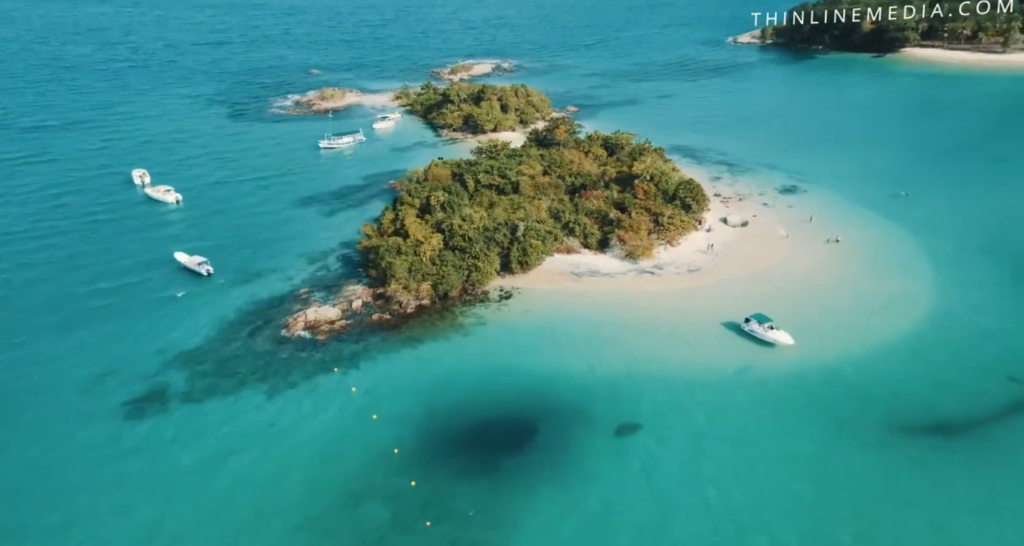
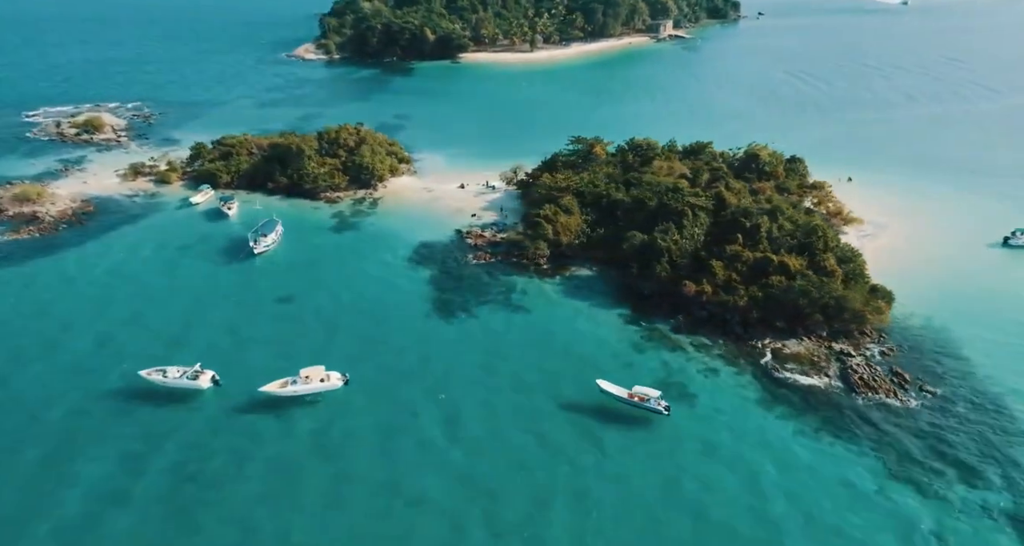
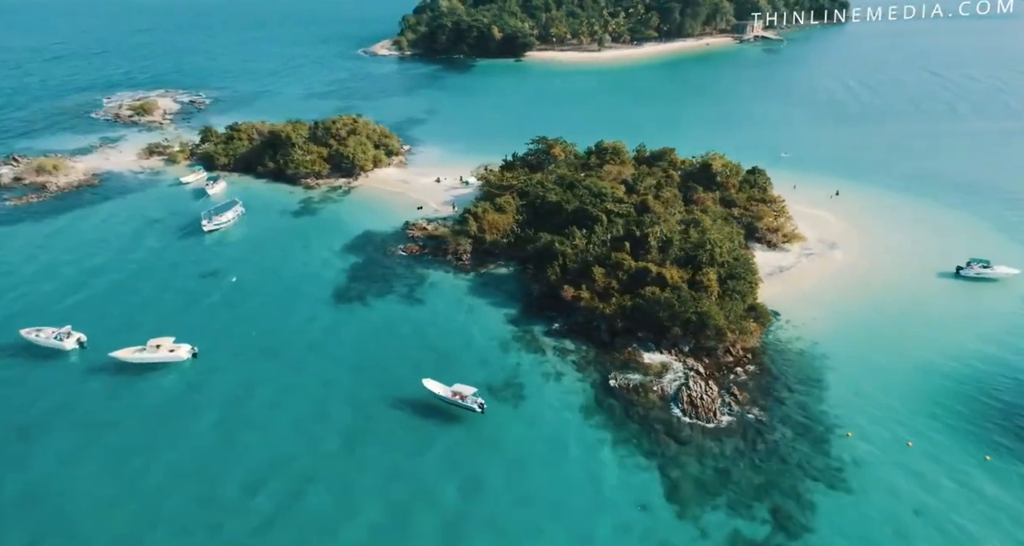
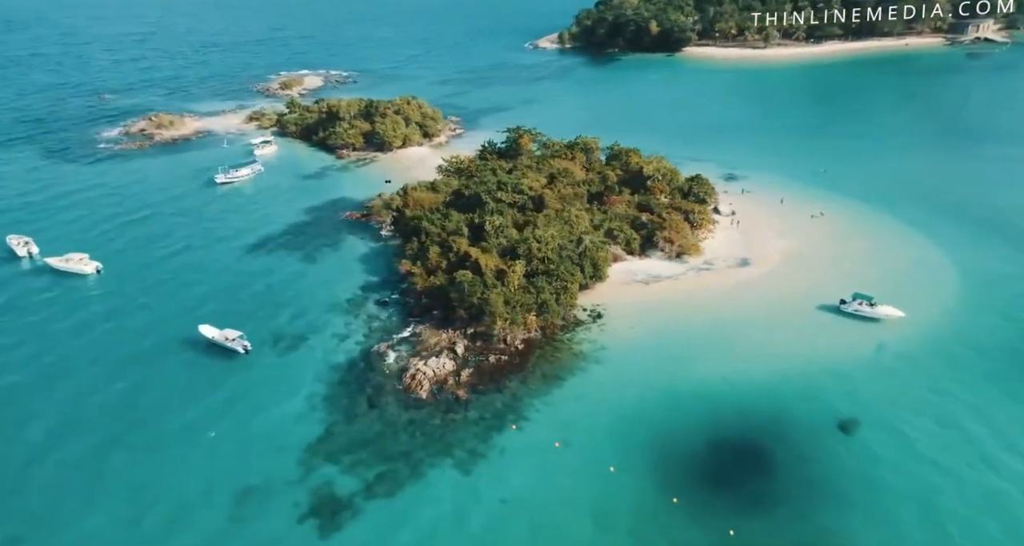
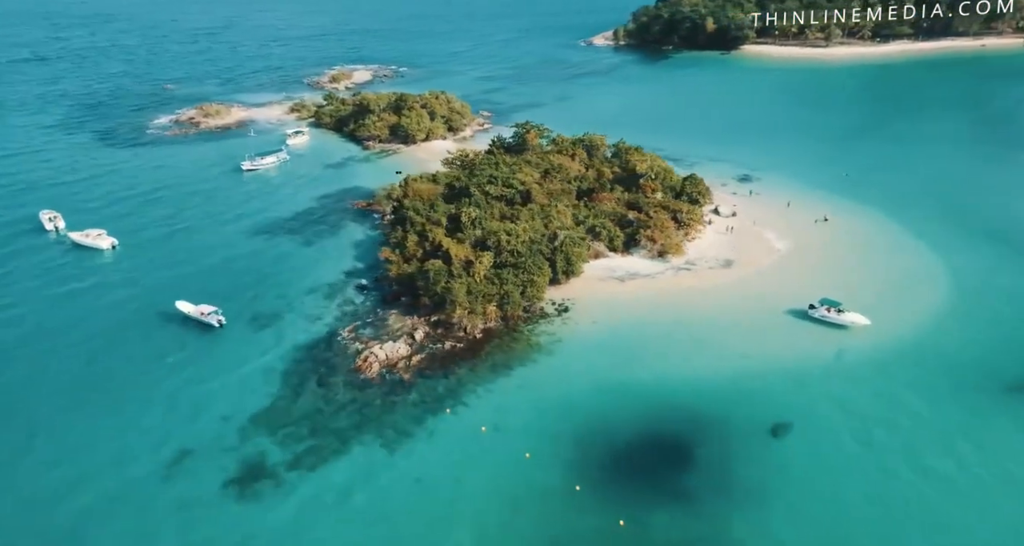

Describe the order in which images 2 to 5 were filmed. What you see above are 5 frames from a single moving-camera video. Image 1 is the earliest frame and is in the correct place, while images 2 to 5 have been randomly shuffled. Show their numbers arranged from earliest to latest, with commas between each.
5, 4, 3, 2
